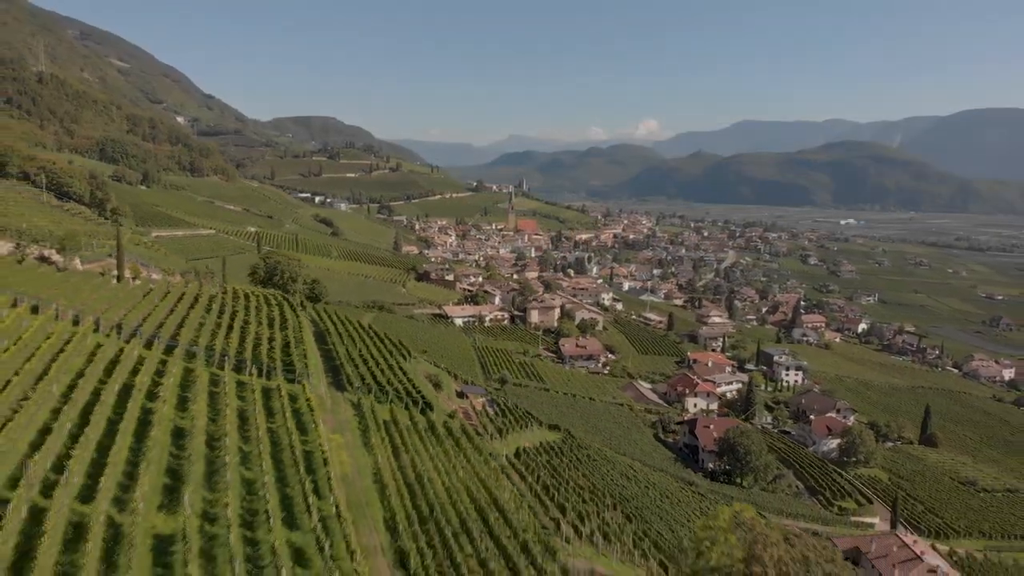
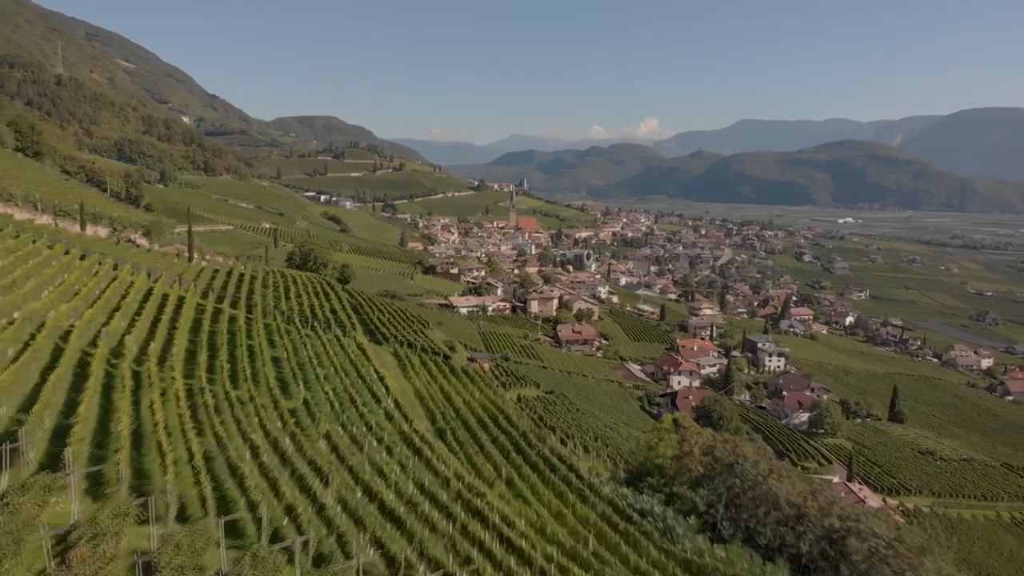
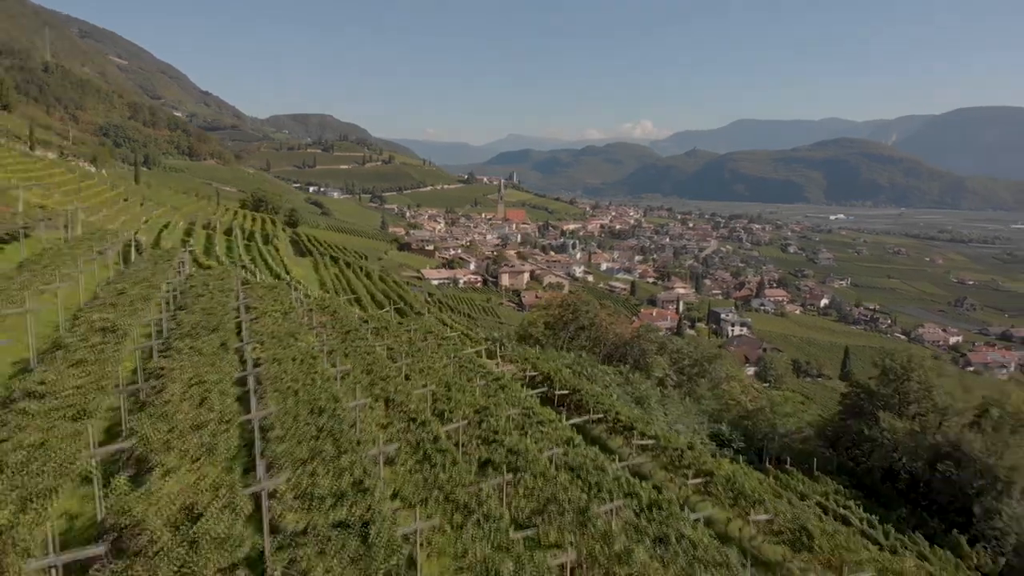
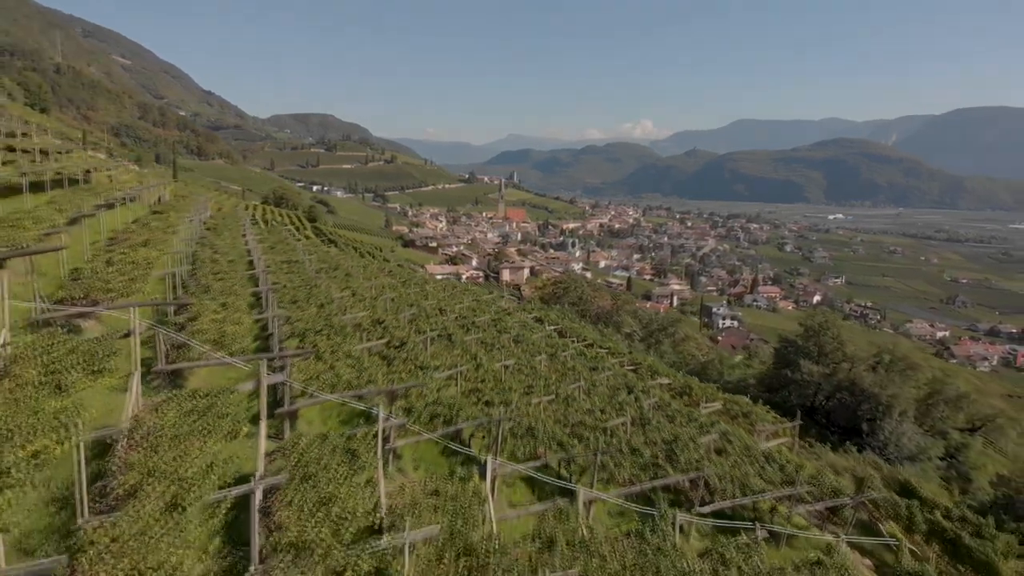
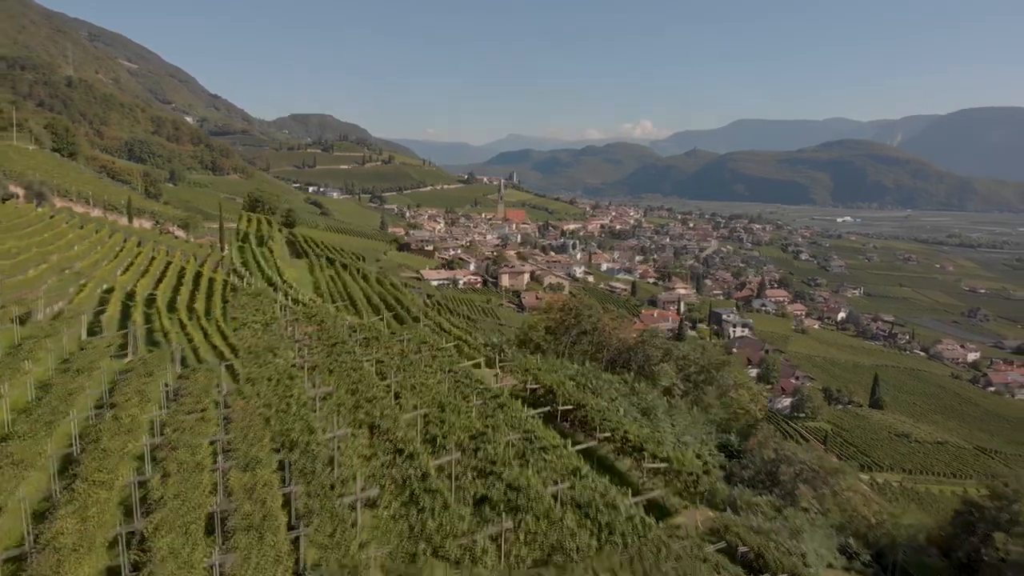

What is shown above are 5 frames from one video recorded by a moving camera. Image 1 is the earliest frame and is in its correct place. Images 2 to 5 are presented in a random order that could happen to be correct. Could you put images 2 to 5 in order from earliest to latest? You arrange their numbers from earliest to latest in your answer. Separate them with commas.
2, 5, 3, 4
